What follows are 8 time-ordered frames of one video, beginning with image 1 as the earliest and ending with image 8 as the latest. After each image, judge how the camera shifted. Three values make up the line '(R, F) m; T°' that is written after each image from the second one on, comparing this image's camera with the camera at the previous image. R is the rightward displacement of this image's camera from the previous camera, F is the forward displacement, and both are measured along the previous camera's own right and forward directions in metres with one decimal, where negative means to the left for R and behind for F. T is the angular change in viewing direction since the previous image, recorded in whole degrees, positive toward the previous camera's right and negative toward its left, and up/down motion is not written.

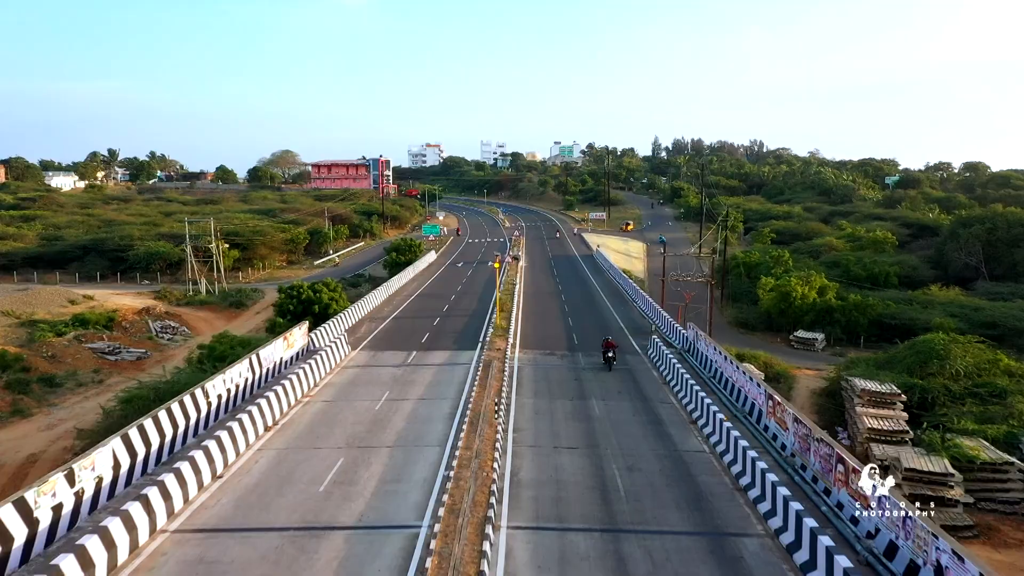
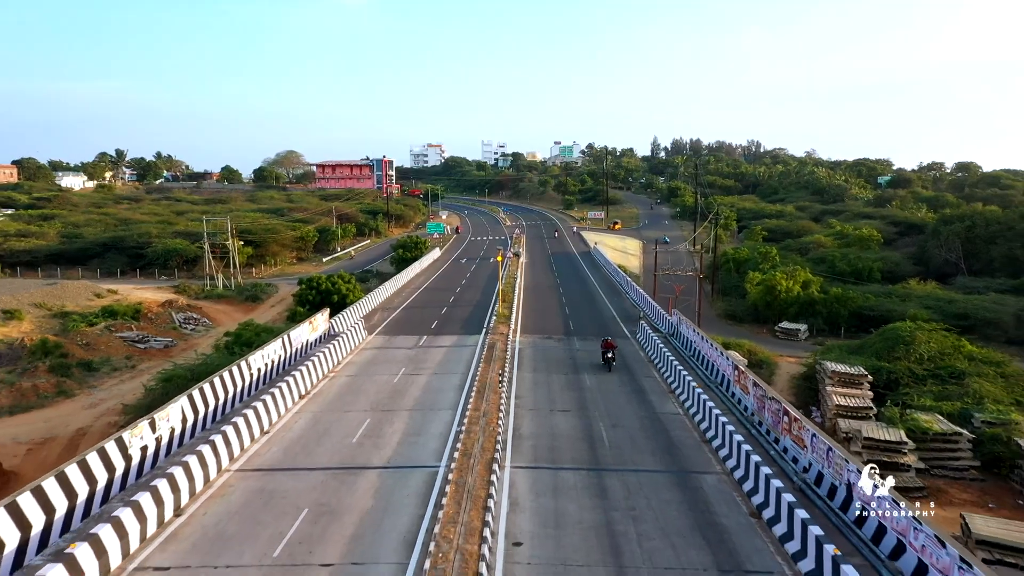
(0.0, -2.2) m; 0°
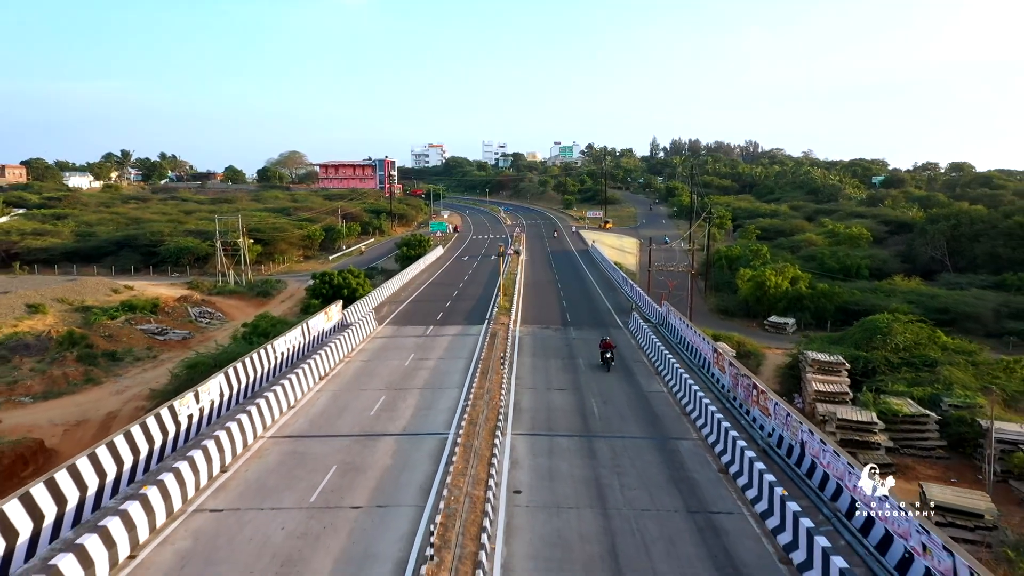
(0.0, -1.7) m; 0°
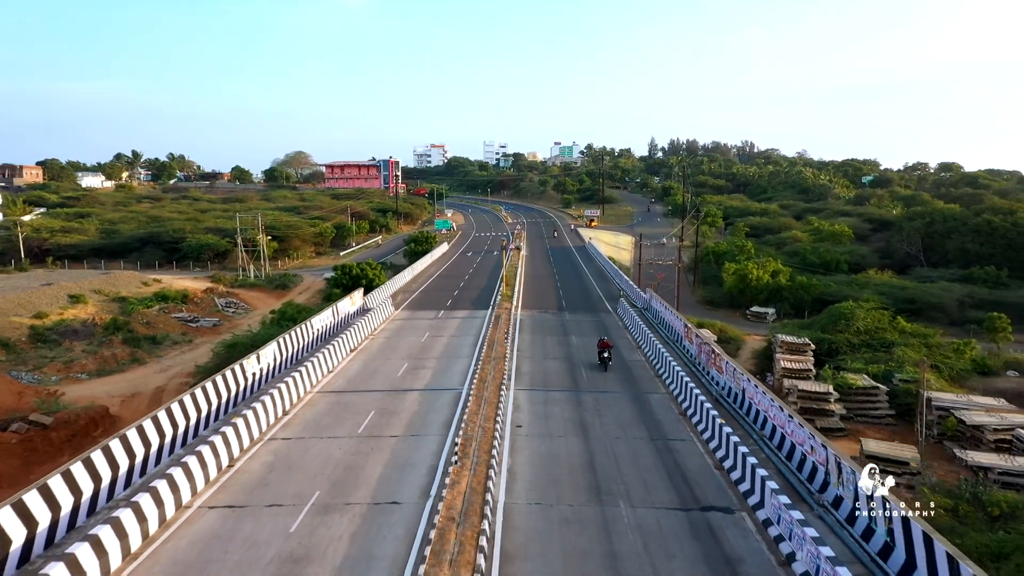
(-0.1, -3.2) m; 0°
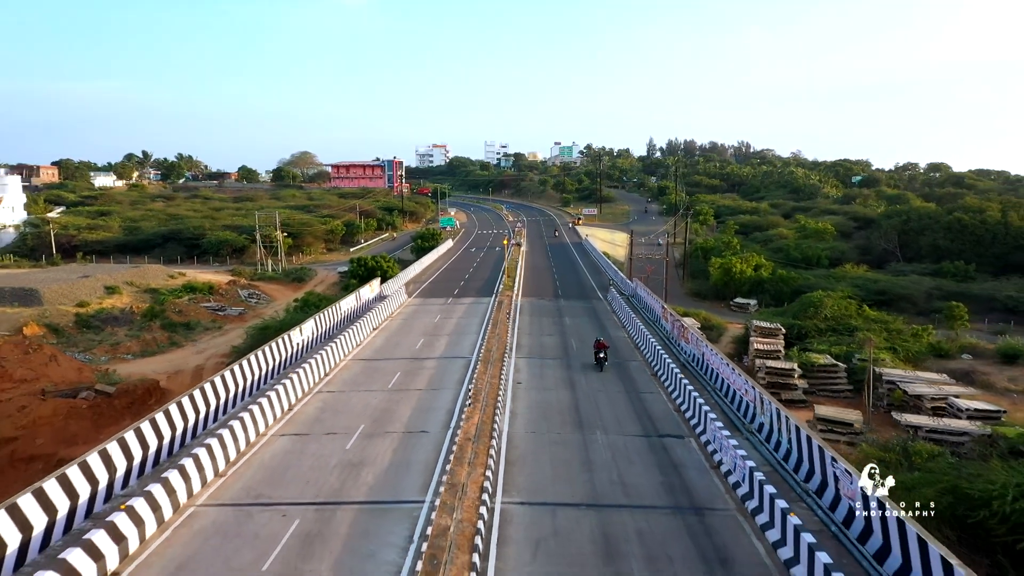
(0.0, -3.3) m; 0°
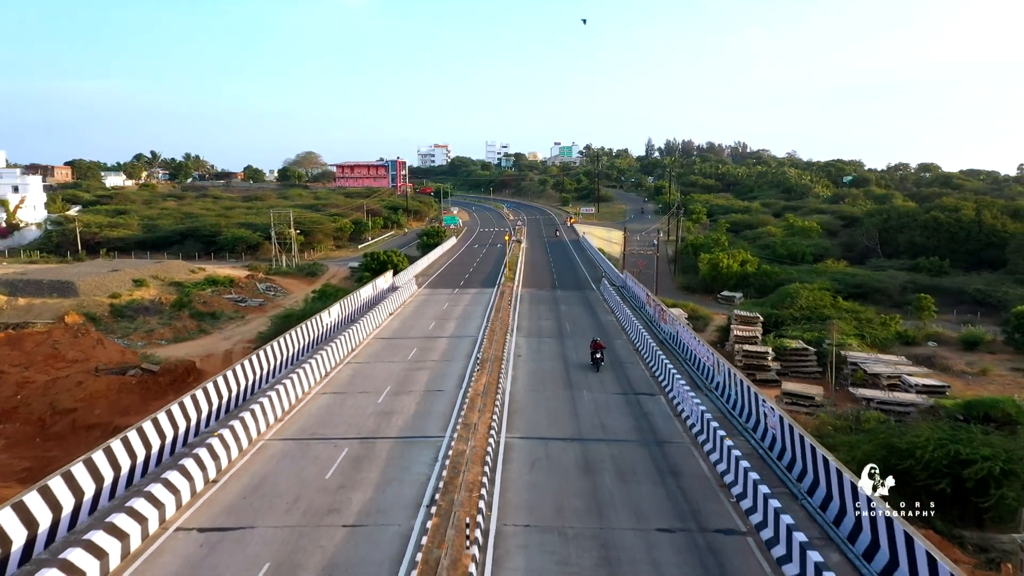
(0.0, -3.0) m; 0°
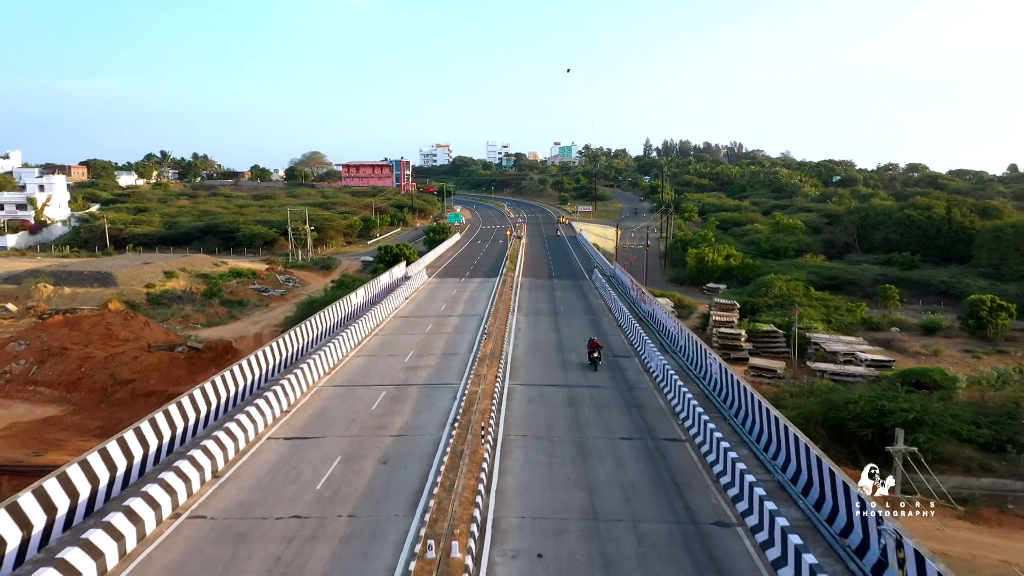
(0.0, -3.8) m; 0°
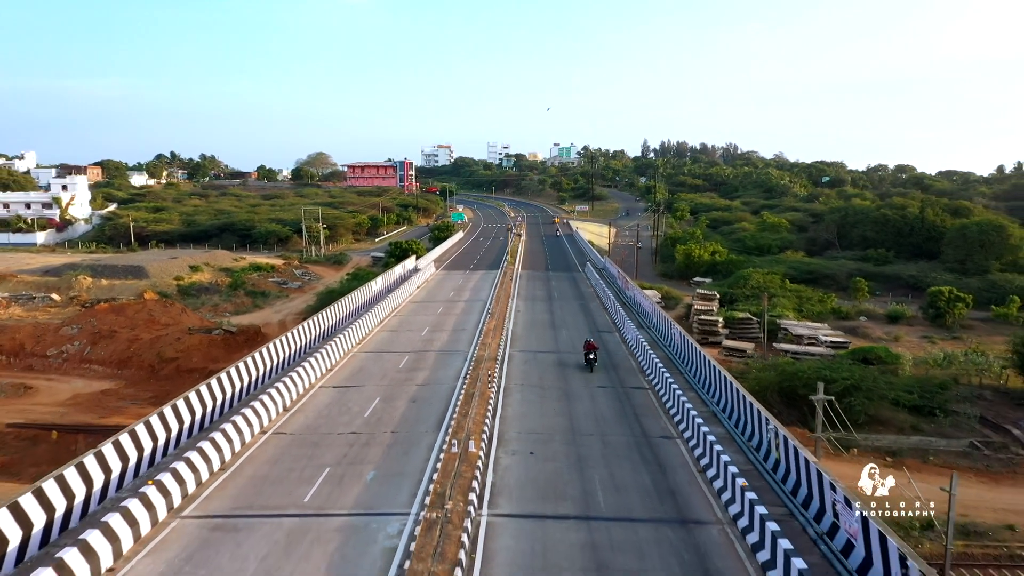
(0.0, -3.9) m; 0°
